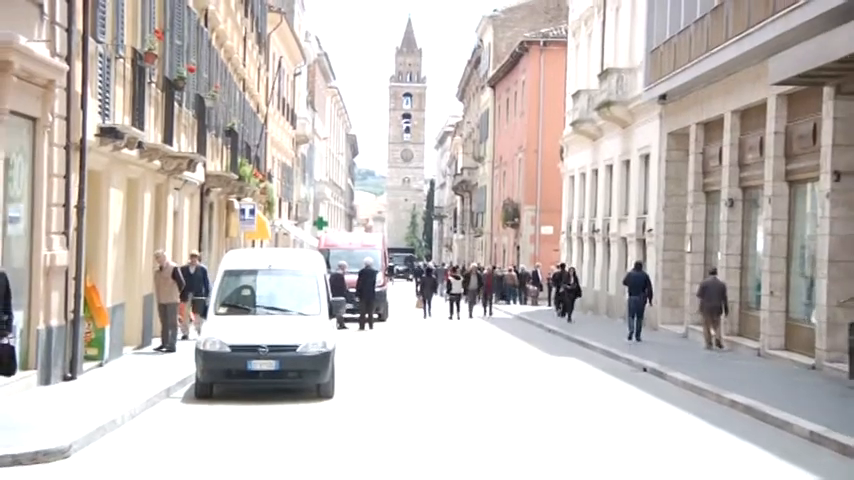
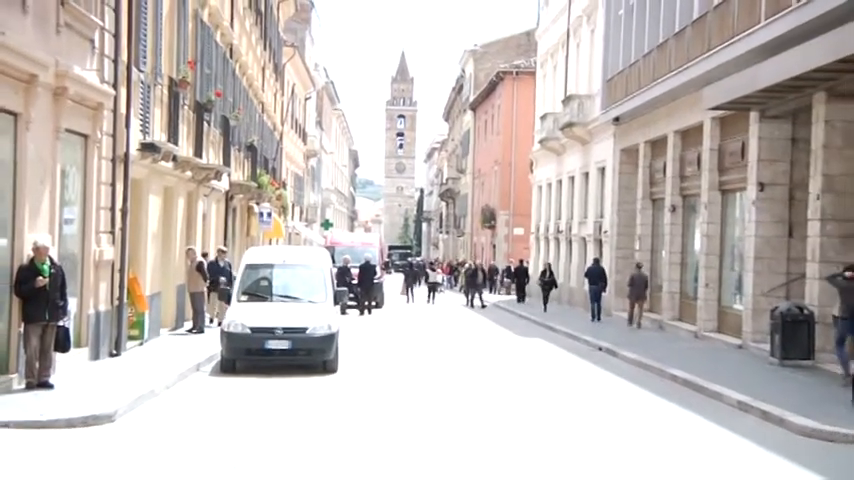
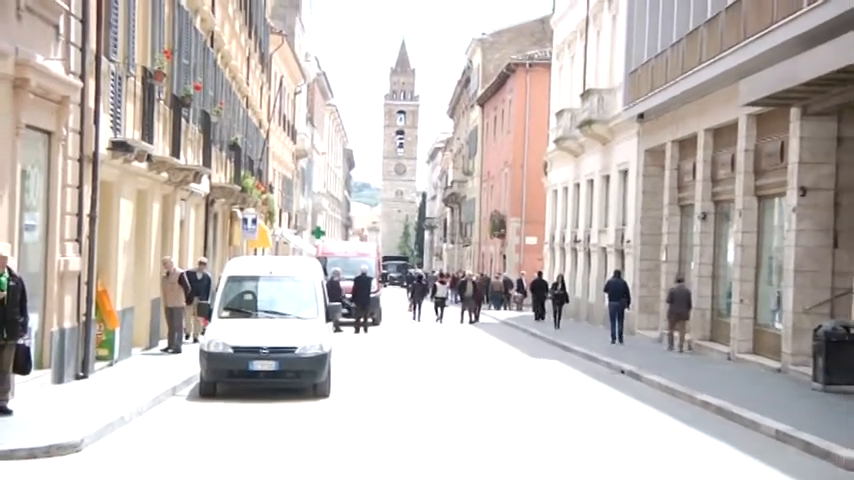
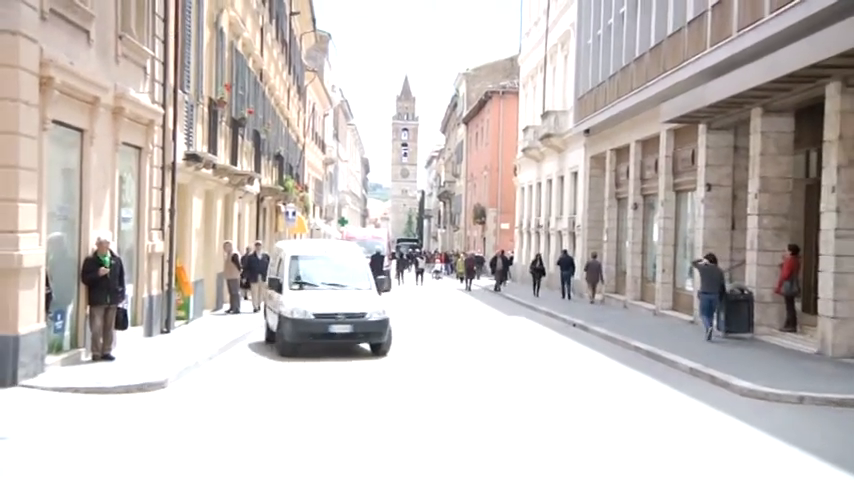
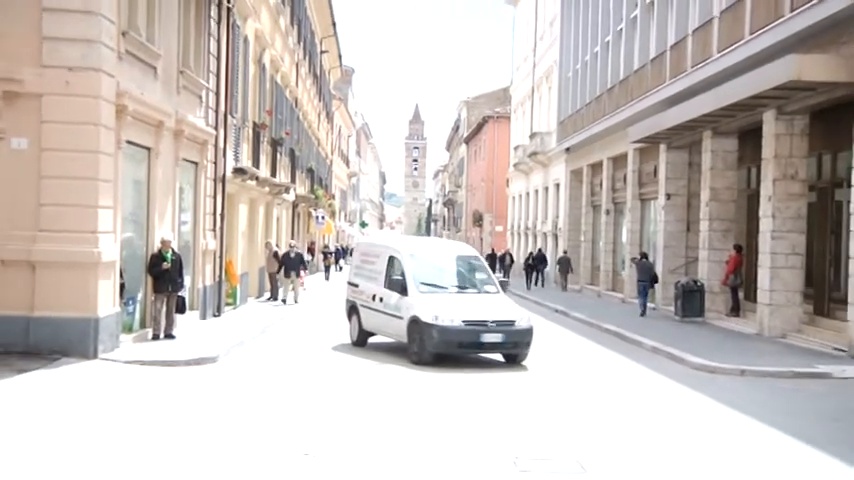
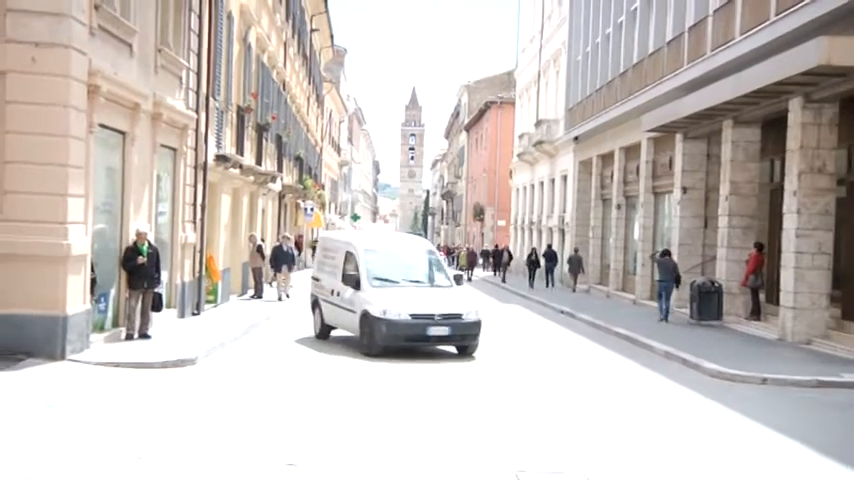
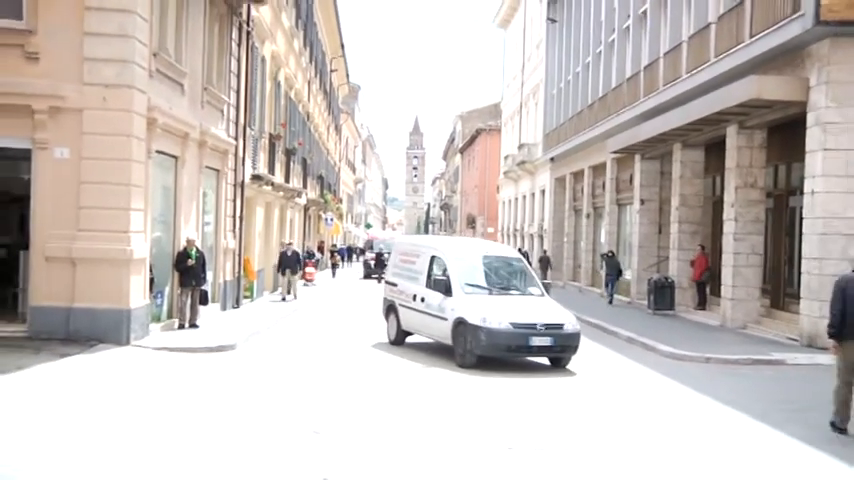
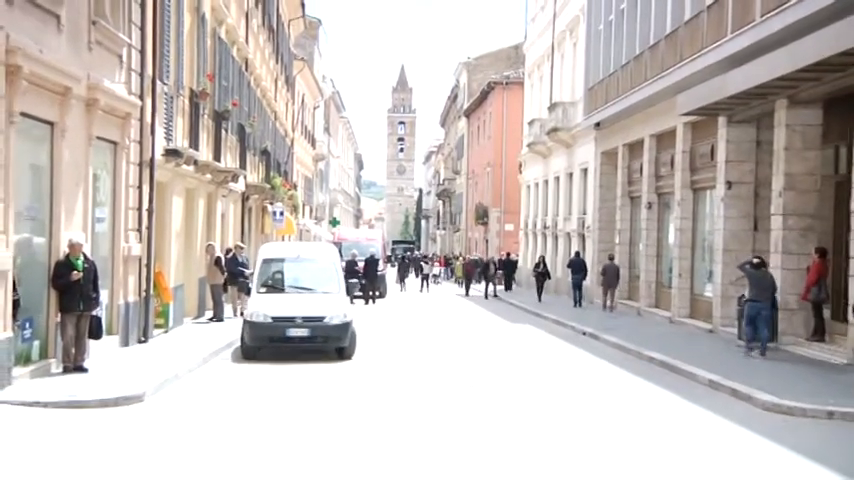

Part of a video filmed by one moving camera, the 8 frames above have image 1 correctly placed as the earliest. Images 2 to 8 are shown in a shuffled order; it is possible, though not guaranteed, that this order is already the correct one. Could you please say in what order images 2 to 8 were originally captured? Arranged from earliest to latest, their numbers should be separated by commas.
3, 2, 8, 4, 6, 5, 7
